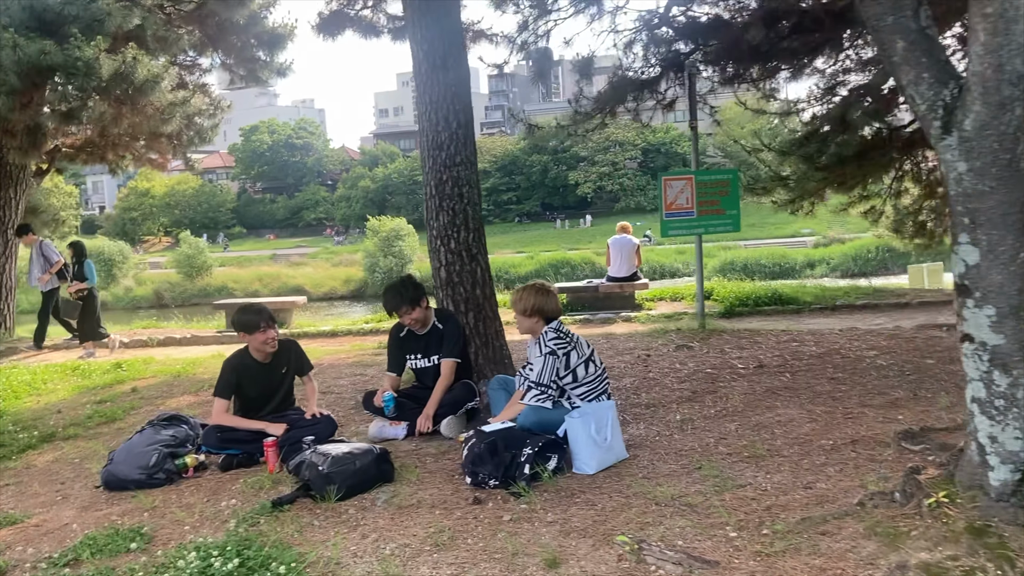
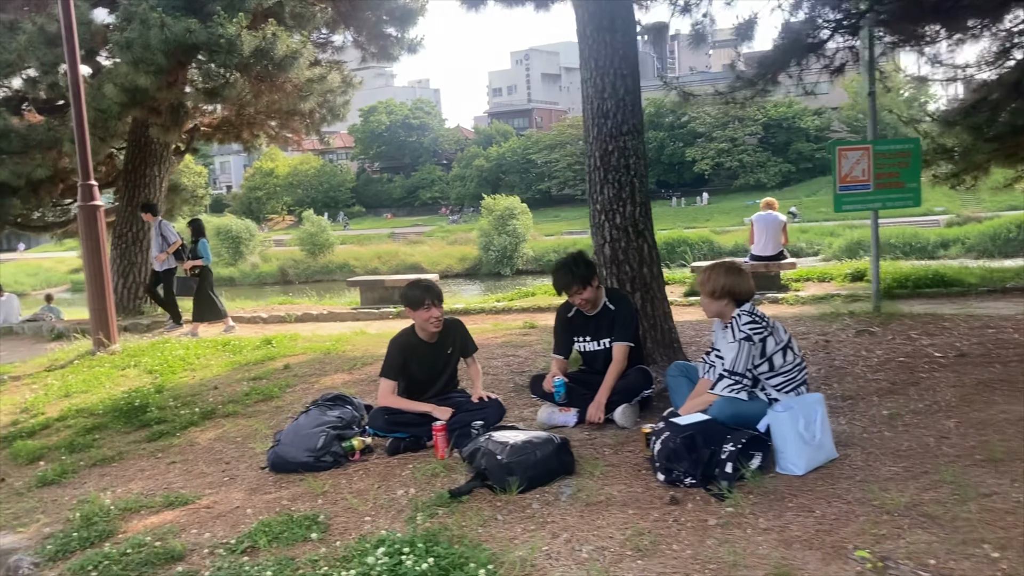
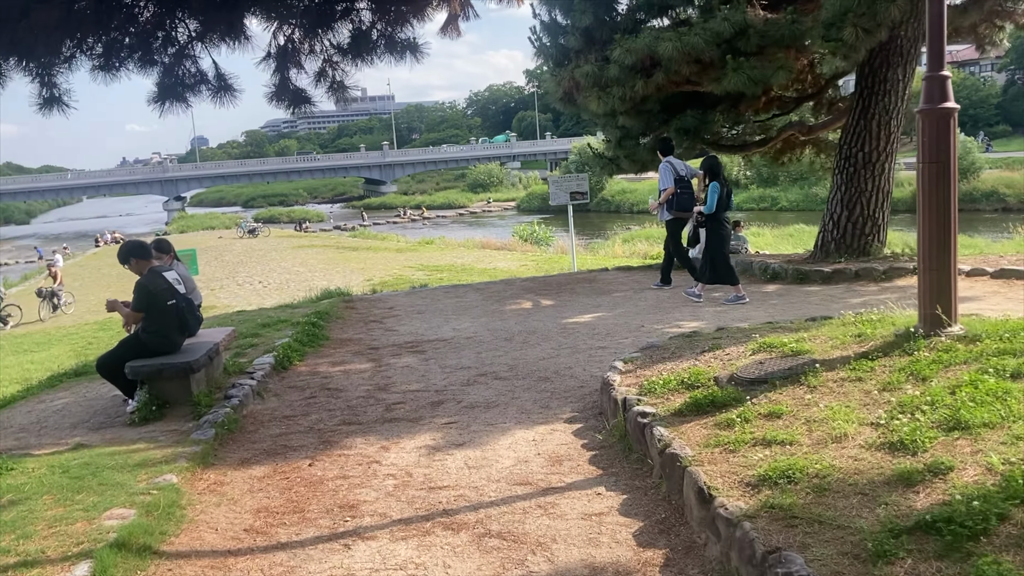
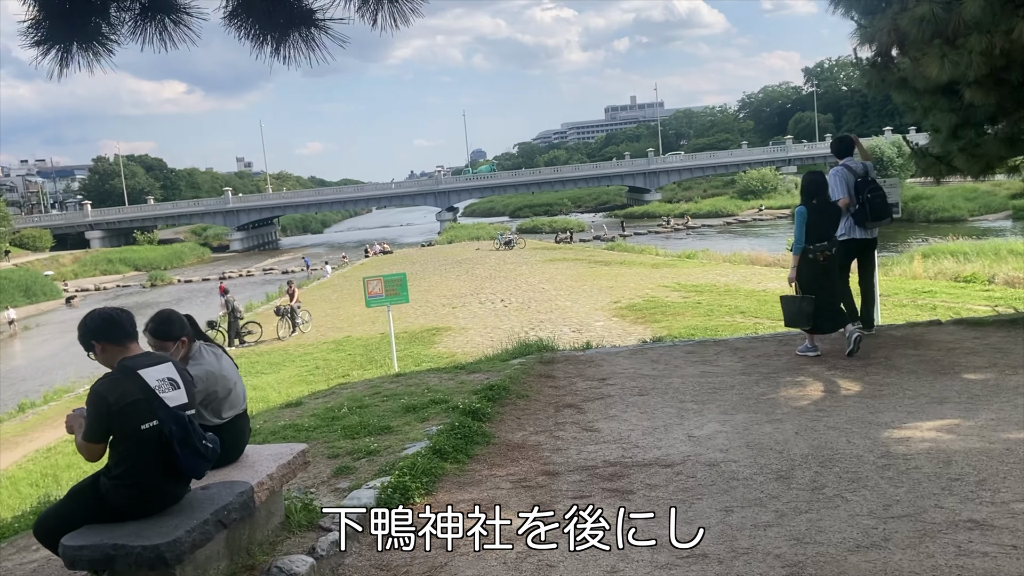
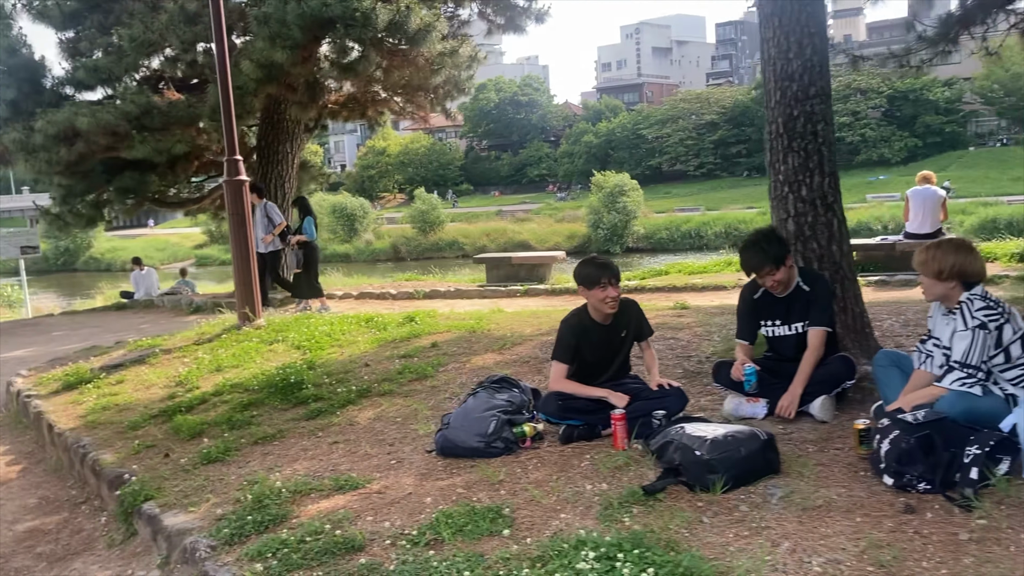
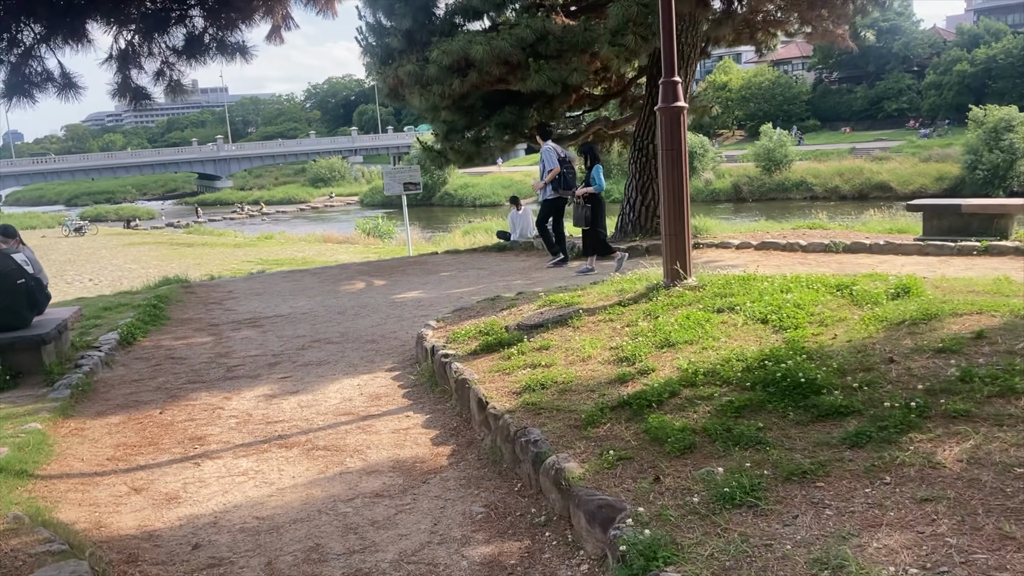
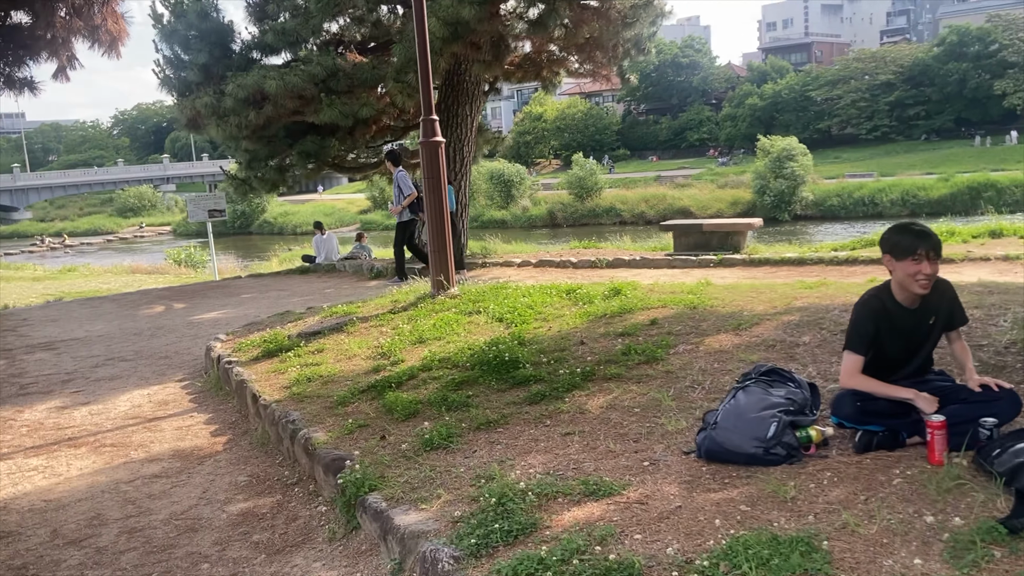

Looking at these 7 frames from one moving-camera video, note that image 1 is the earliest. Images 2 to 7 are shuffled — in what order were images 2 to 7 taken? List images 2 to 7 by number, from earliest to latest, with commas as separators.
2, 5, 7, 6, 3, 4
